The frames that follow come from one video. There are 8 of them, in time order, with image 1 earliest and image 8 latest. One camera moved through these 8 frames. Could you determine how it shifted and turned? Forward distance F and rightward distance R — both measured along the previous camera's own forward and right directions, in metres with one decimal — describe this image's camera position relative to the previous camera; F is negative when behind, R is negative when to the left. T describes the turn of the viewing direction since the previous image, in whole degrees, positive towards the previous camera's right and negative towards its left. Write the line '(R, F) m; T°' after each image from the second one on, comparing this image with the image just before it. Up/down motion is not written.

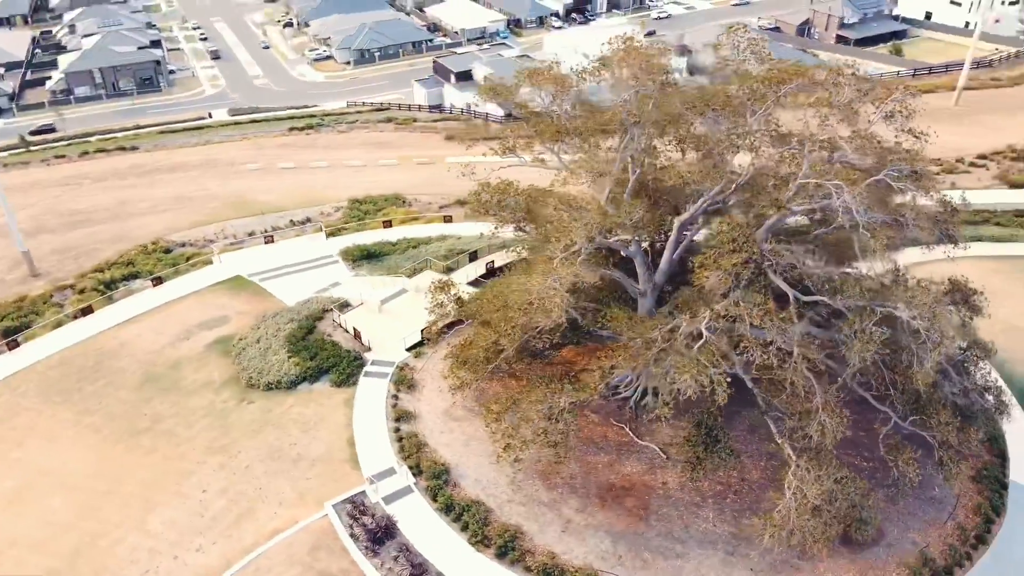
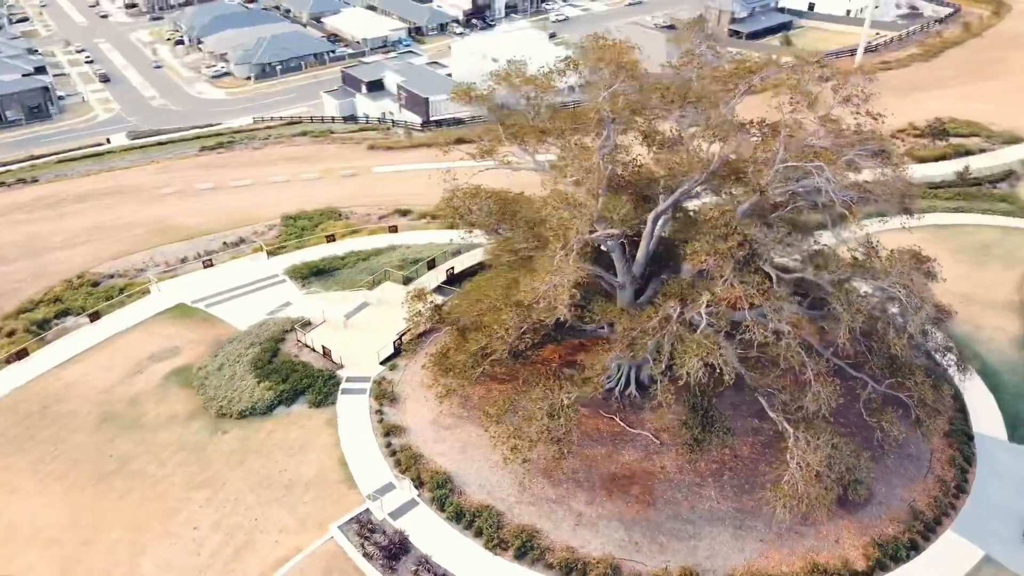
(-2.8, +0.1) m; +7°
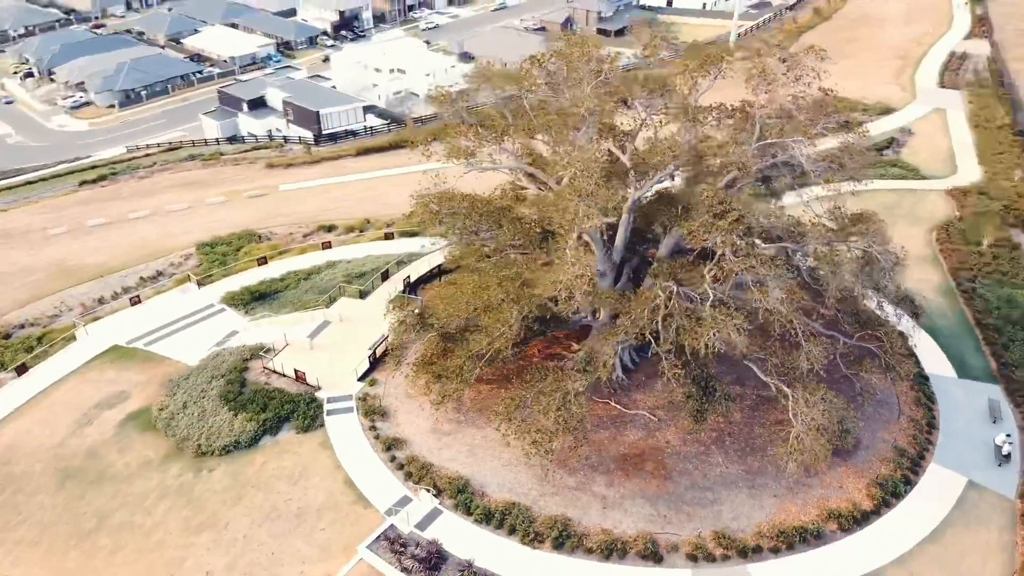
(-4.2, +0.1) m; +9°
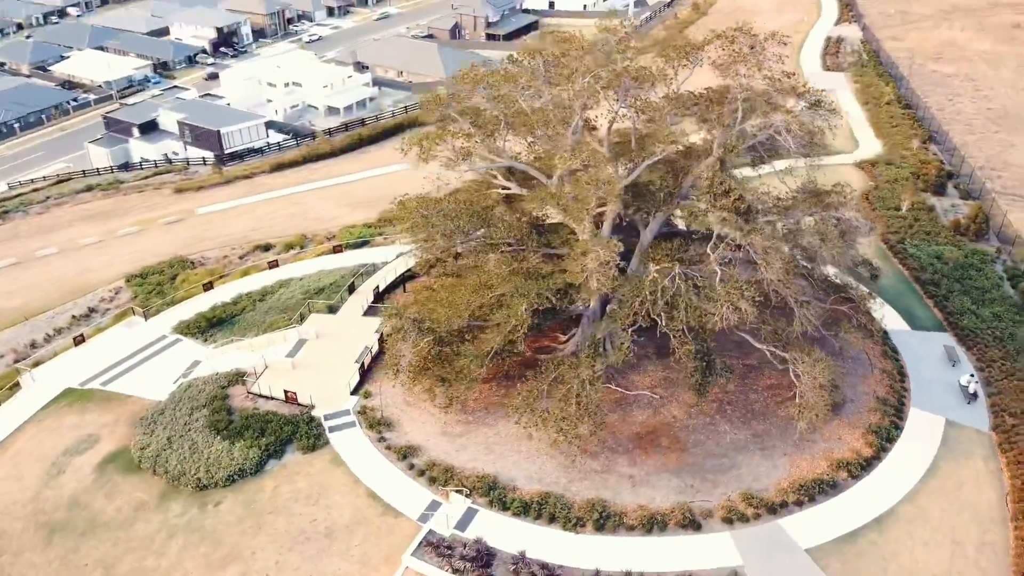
(-4.3, -0.1) m; +9°
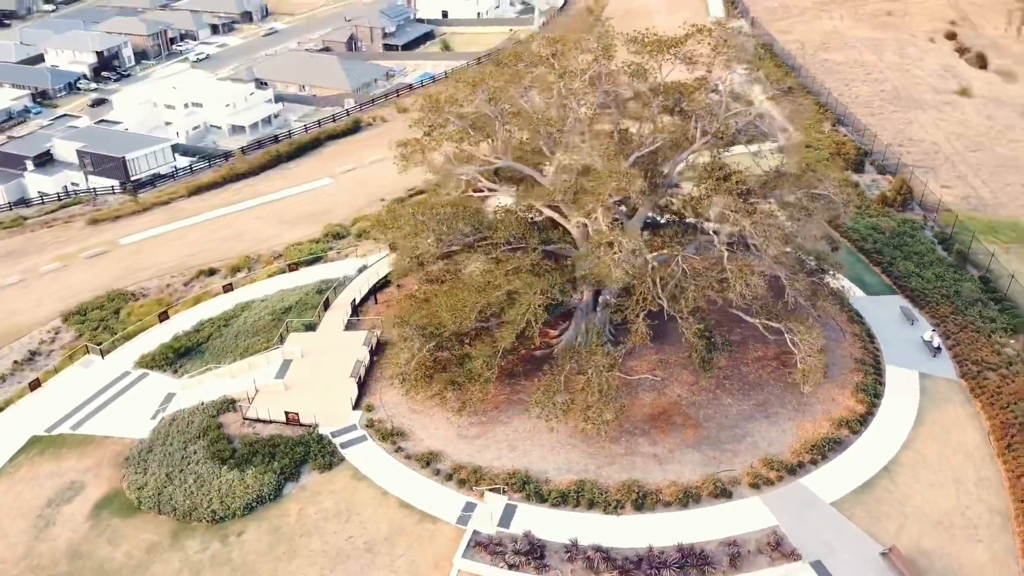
(-4.3, -0.2) m; +8°
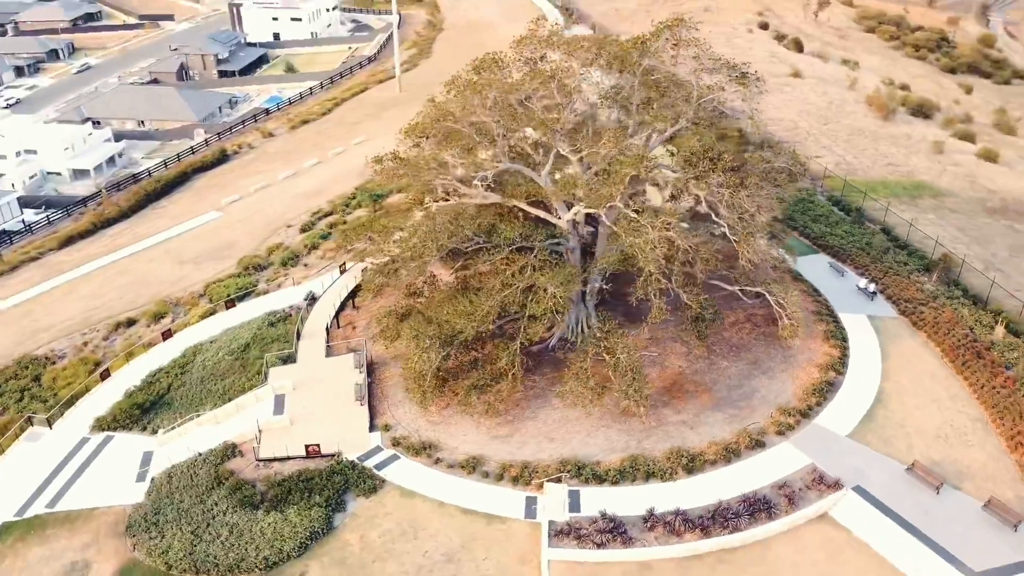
(-7.1, 0.0) m; +13°
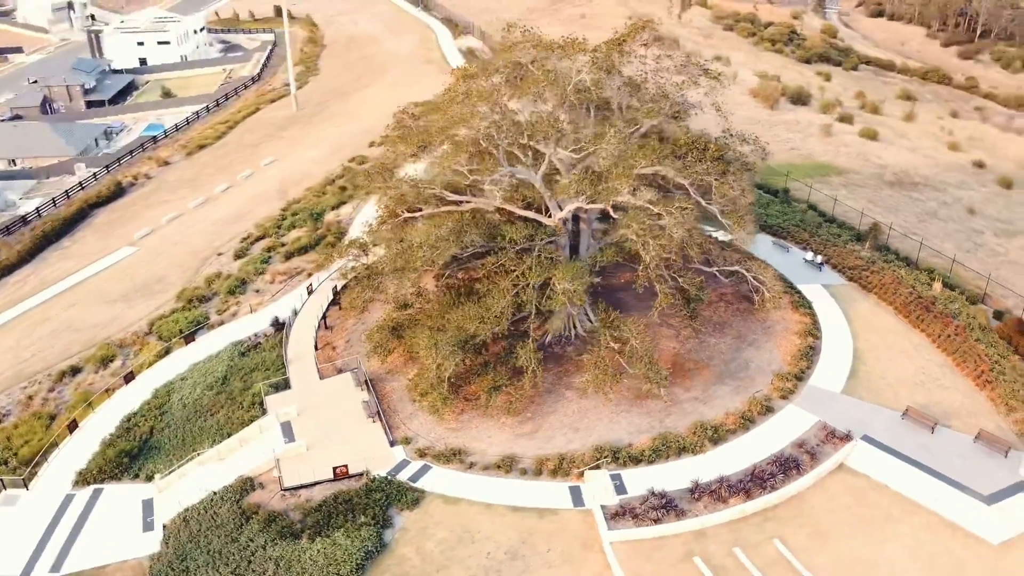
(-5.5, -0.2) m; +10°
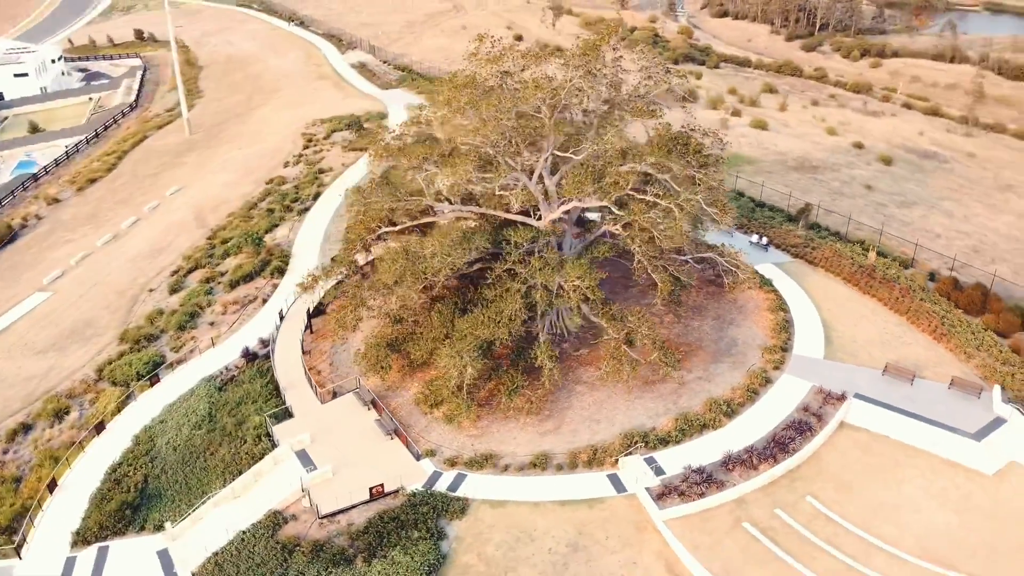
(-5.6, -0.1) m; +10°
